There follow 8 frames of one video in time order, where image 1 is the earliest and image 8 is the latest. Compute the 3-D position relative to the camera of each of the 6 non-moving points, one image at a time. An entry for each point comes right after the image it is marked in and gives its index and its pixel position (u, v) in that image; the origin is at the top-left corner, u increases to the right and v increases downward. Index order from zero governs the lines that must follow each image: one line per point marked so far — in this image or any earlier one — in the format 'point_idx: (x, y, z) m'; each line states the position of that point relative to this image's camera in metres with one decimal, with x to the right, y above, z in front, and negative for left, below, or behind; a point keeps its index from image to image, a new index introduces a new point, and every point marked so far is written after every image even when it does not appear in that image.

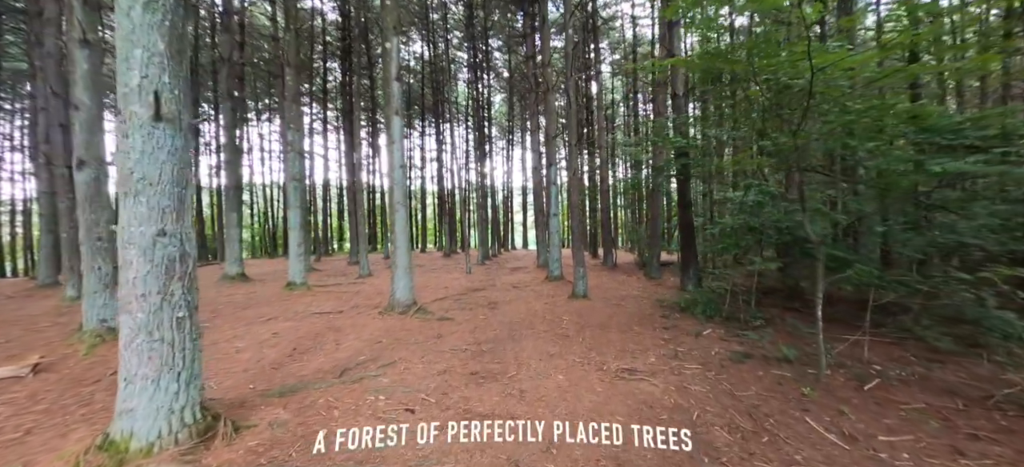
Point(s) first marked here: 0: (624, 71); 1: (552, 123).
0: (+3.8, +5.4, +13.4) m
1: (+0.8, +2.1, +7.7) m
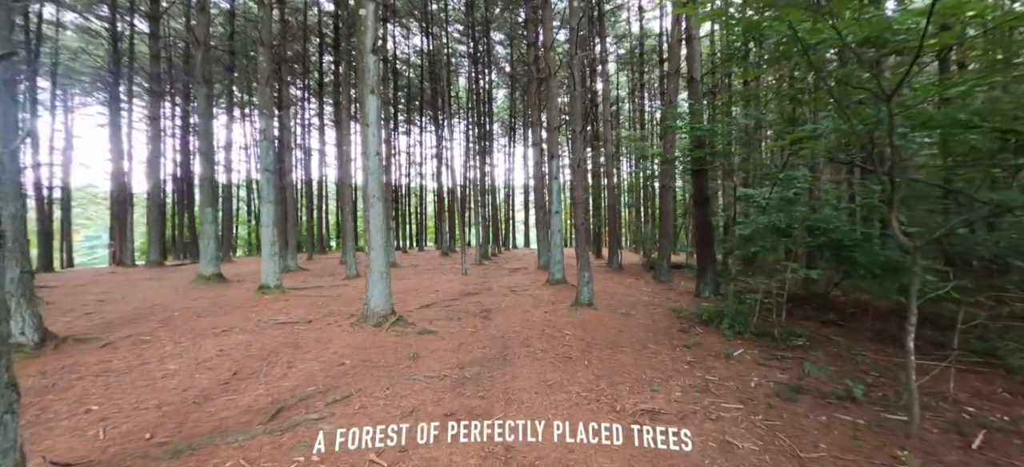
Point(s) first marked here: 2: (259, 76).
0: (+3.8, +5.4, +12.8) m
1: (+0.8, +2.1, +7.1) m
2: (-3.5, +2.2, +5.4) m
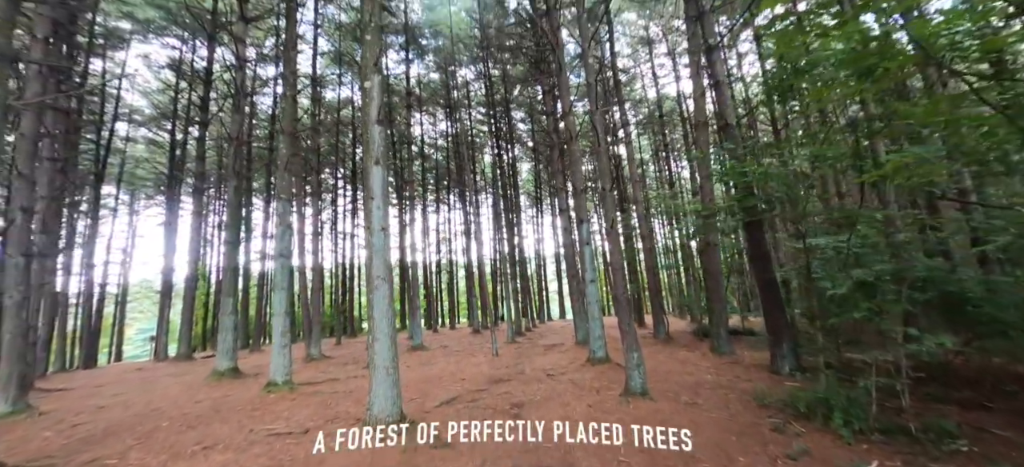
0: (+4.5, +3.4, +12.7) m
1: (+1.2, +1.0, +6.8) m
2: (-3.2, +1.0, +5.5) m
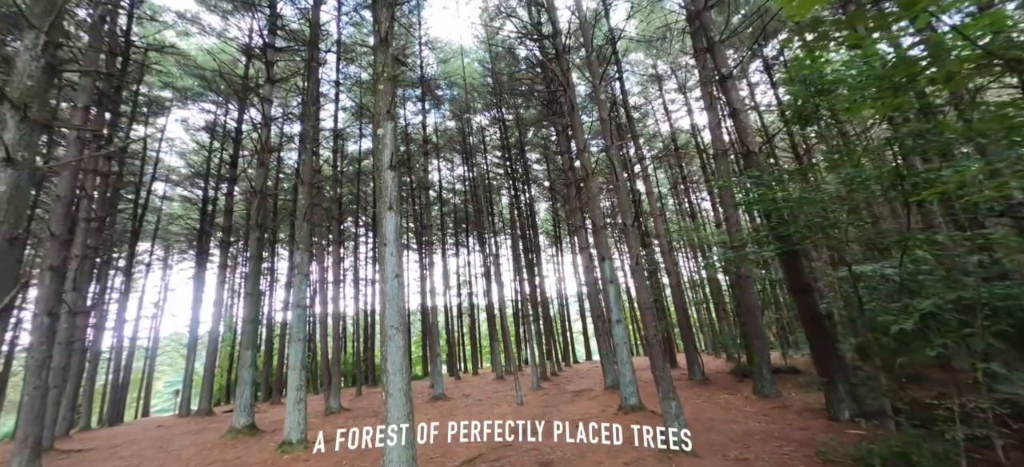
0: (+5.0, +2.3, +12.6) m
1: (+1.4, +0.3, +6.6) m
2: (-3.0, +0.3, +5.6) m
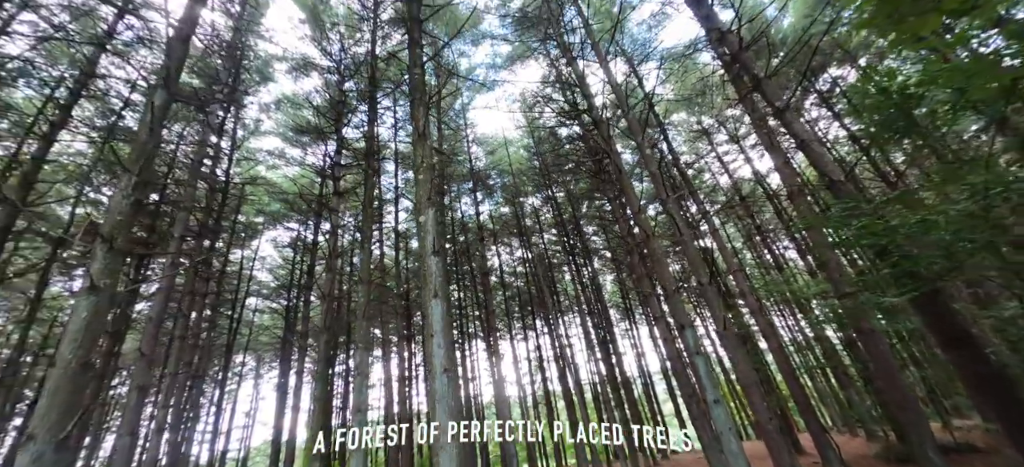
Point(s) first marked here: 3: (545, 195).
0: (+6.7, +0.6, +11.8) m
1: (+2.4, -0.7, +6.0) m
2: (-2.1, -1.1, +5.6) m
3: (+1.2, +1.4, +14.4) m
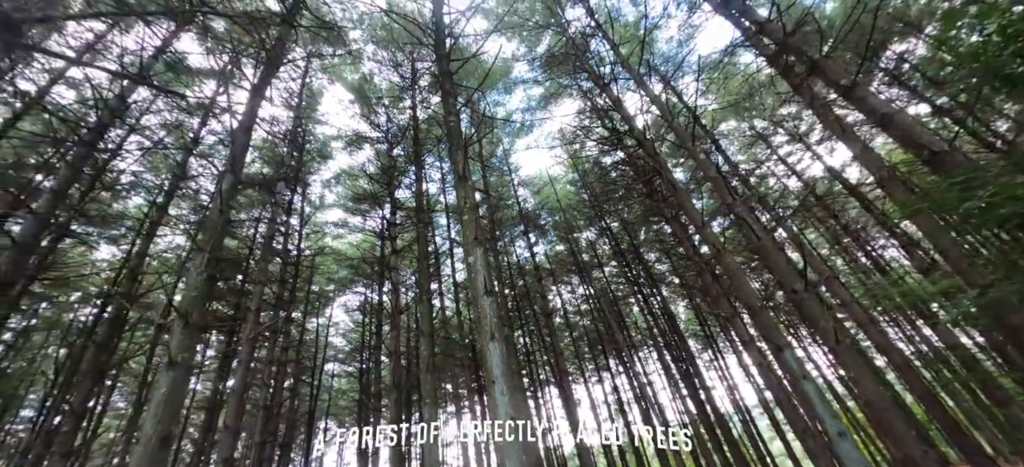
0: (+8.1, +0.5, +10.6) m
1: (+3.2, -0.8, +5.4) m
2: (-1.2, -1.8, +5.5) m
3: (+3.1, +0.2, +14.0) m
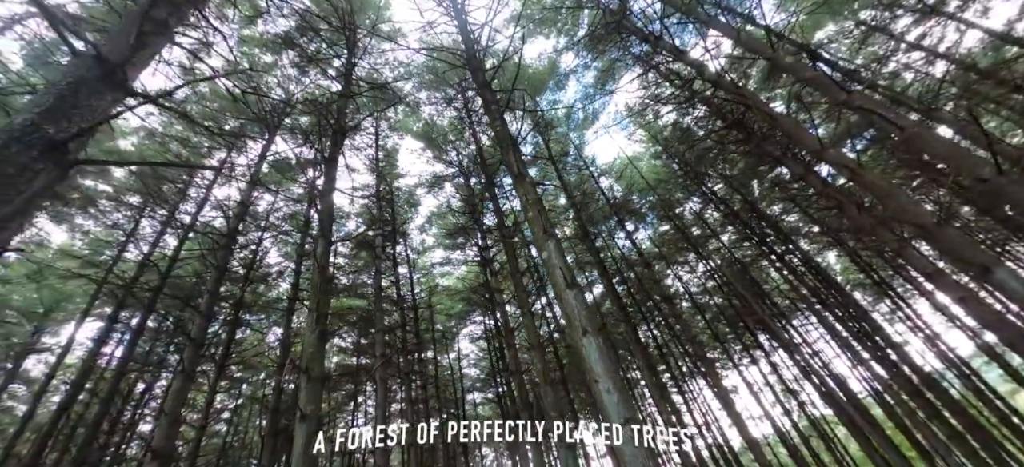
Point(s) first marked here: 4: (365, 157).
0: (+9.8, +2.9, +8.1) m
1: (+4.3, +0.2, +4.2) m
2: (+0.4, -1.9, +5.3) m
3: (+6.0, +1.3, +12.6) m
4: (-4.3, +2.2, +11.5) m
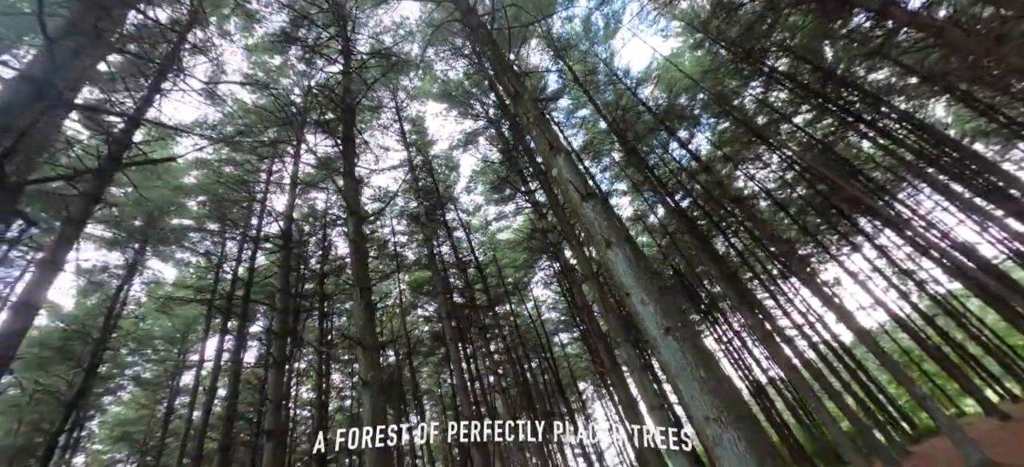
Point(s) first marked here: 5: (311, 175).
0: (+9.5, +6.2, +5.8) m
1: (+4.3, +1.8, +3.1) m
2: (+1.3, -1.0, +5.1) m
3: (+6.8, +4.4, +11.0) m
4: (-3.4, +2.9, +11.5) m
5: (-5.3, +1.5, +10.4) m
